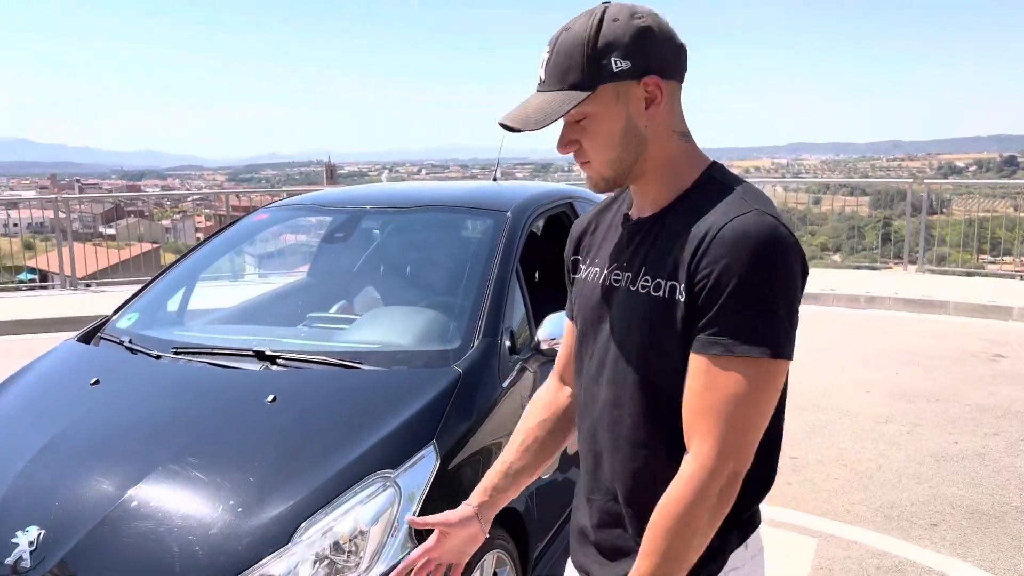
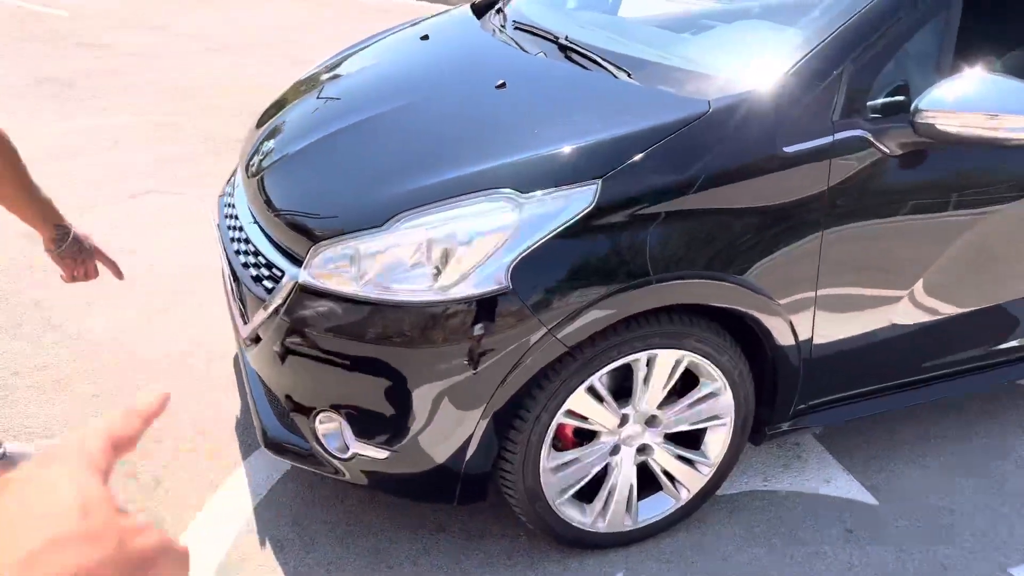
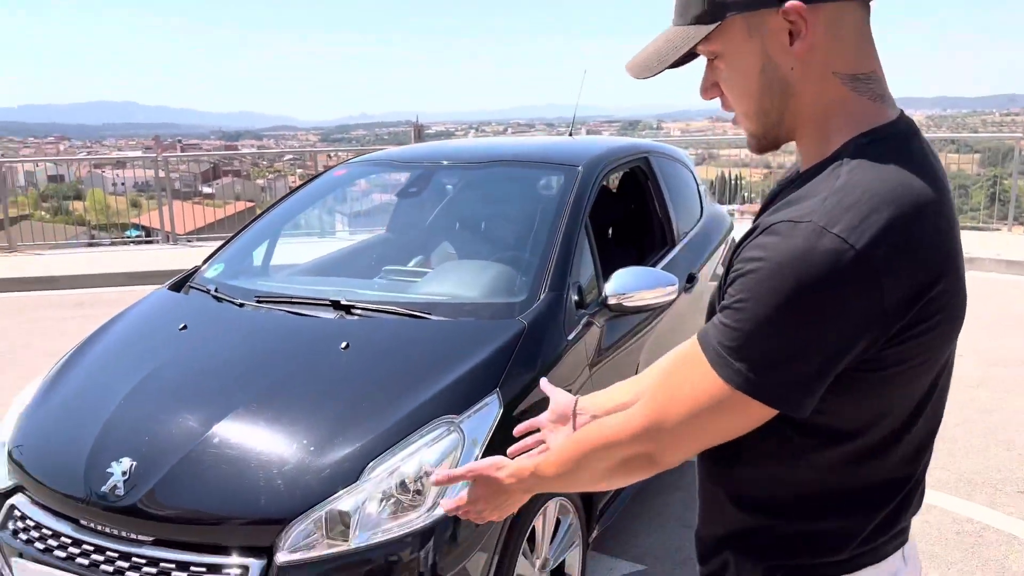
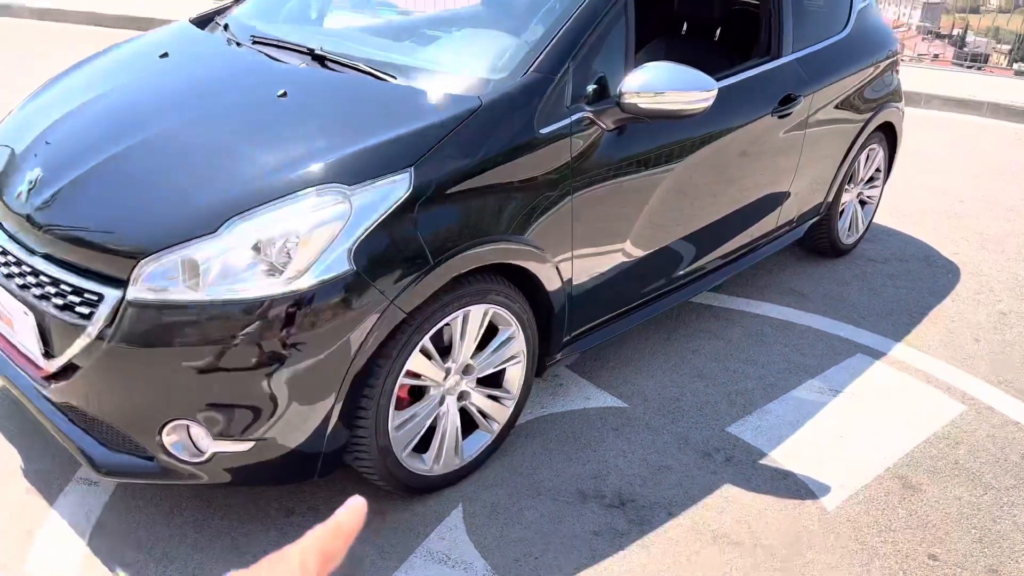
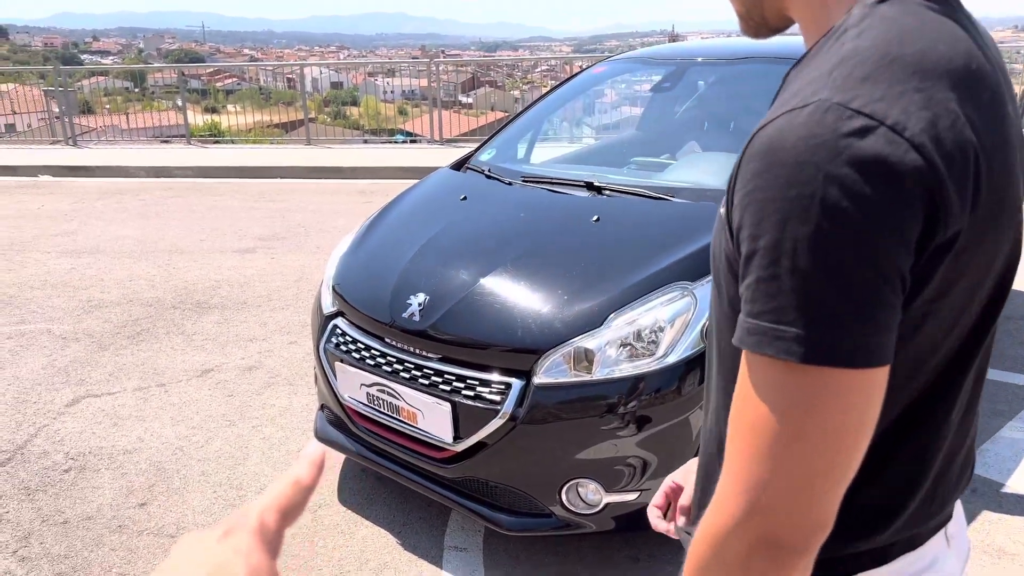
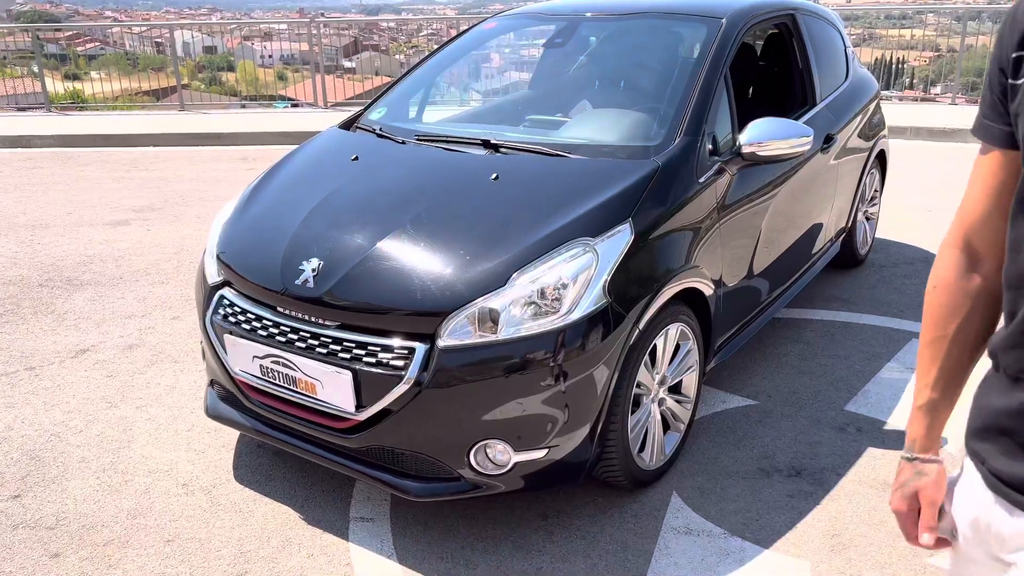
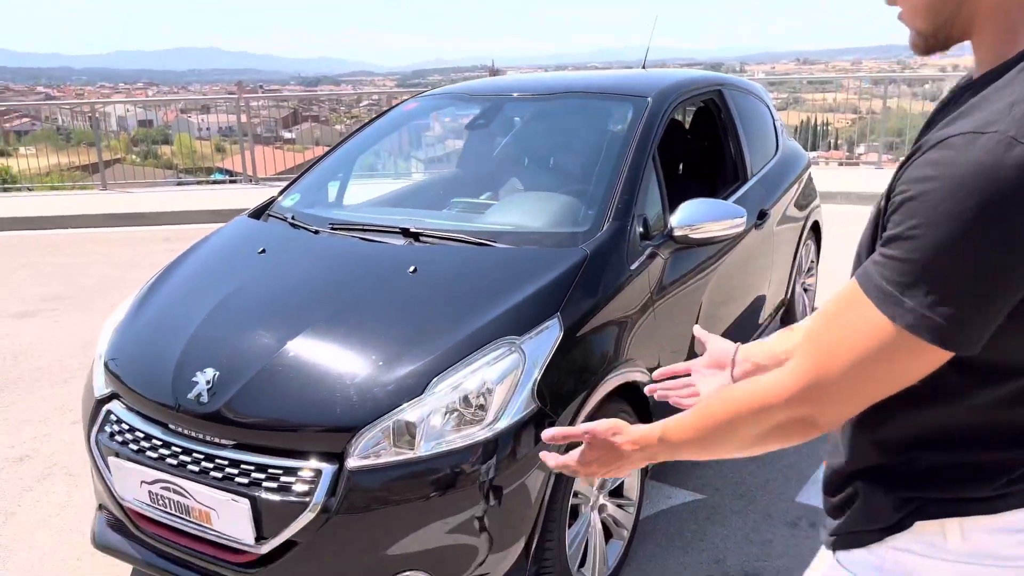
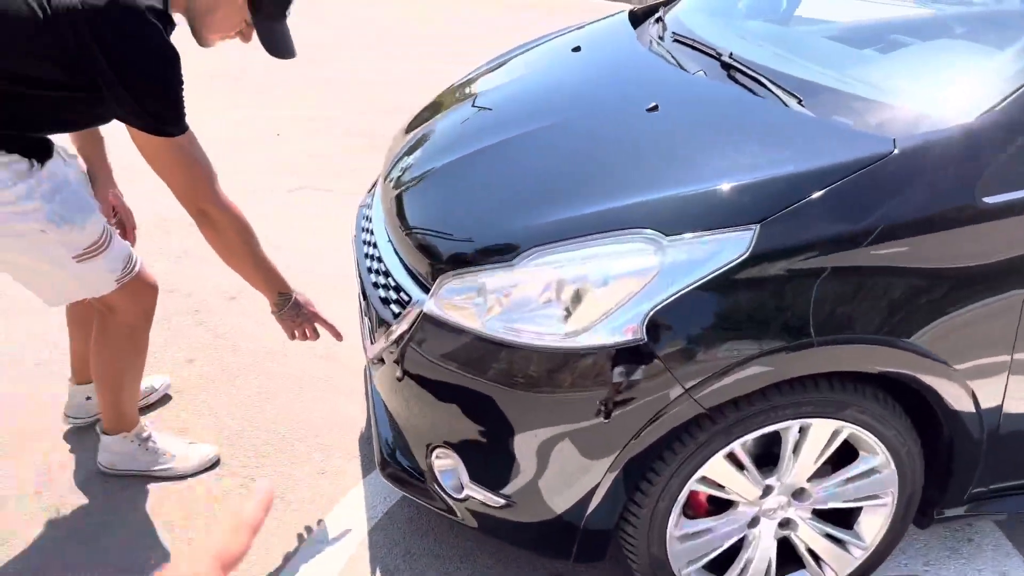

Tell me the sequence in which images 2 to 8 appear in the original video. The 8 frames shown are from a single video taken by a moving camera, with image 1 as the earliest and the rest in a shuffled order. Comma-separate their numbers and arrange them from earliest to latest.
3, 7, 6, 5, 4, 2, 8
